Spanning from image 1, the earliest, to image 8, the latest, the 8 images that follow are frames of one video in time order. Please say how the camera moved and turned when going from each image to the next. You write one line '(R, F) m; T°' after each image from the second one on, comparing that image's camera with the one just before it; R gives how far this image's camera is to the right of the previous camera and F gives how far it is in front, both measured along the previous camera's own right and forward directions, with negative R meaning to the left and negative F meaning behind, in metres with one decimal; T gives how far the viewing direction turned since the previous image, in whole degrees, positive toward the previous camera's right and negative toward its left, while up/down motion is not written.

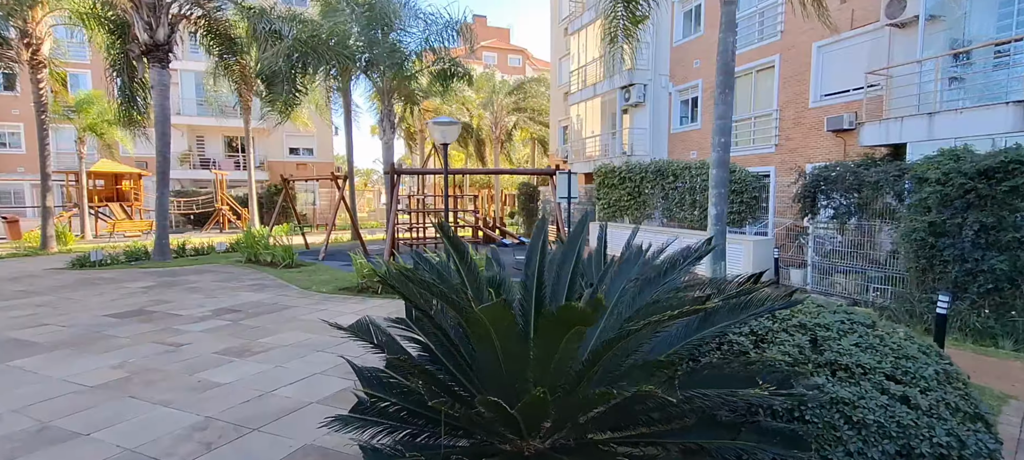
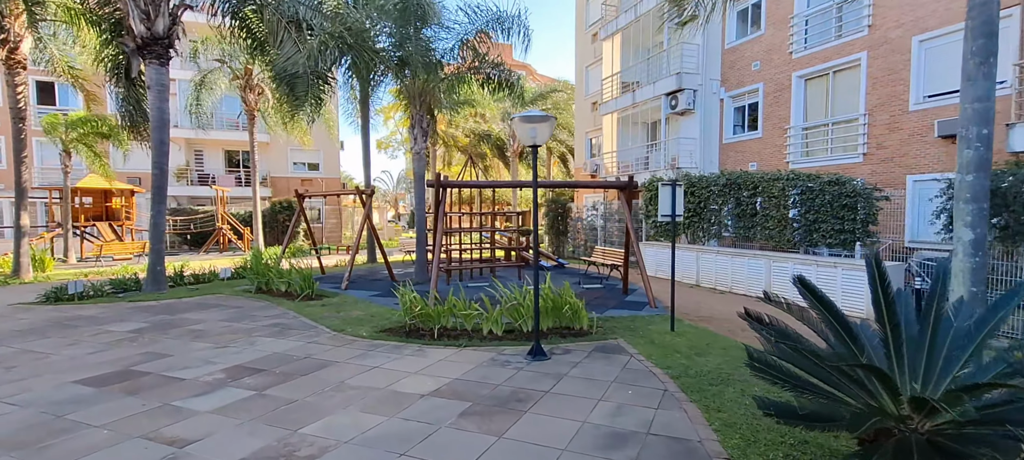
(-0.9, +1.4) m; +1°
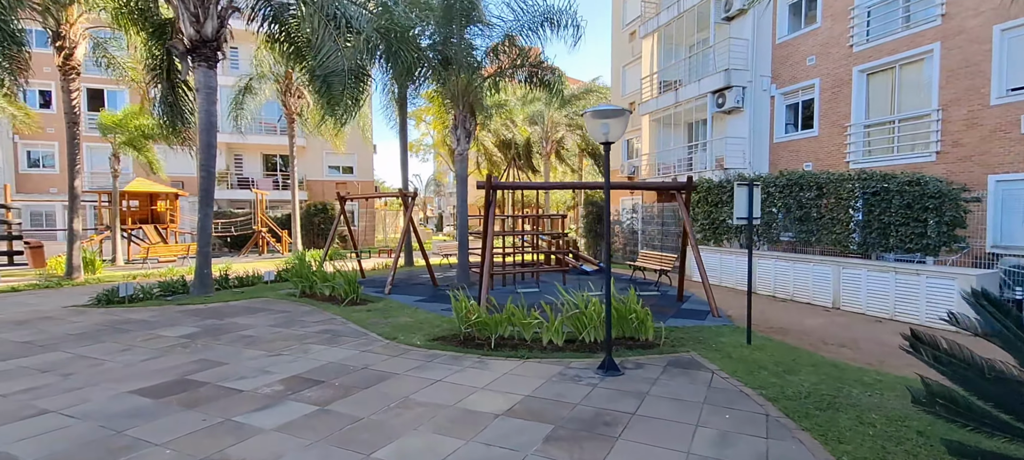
(-0.3, +0.3) m; -3°
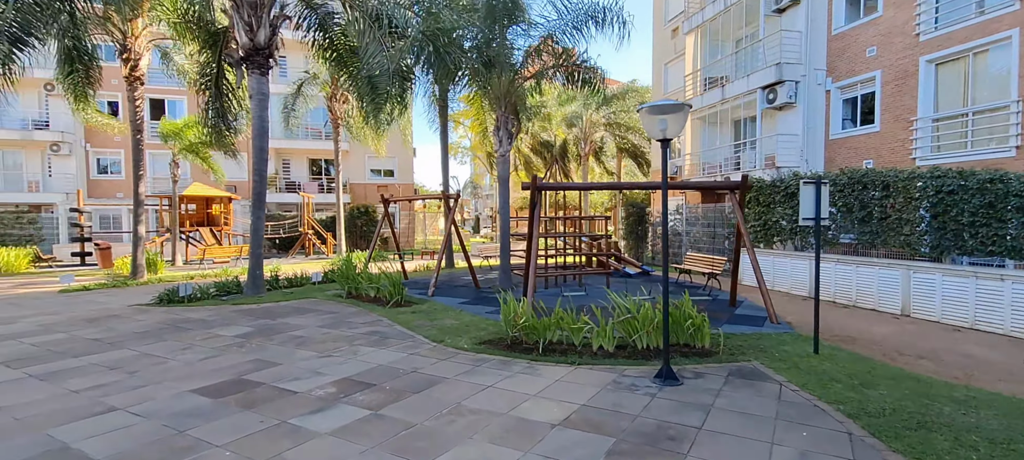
(-0.1, +0.1) m; -4°
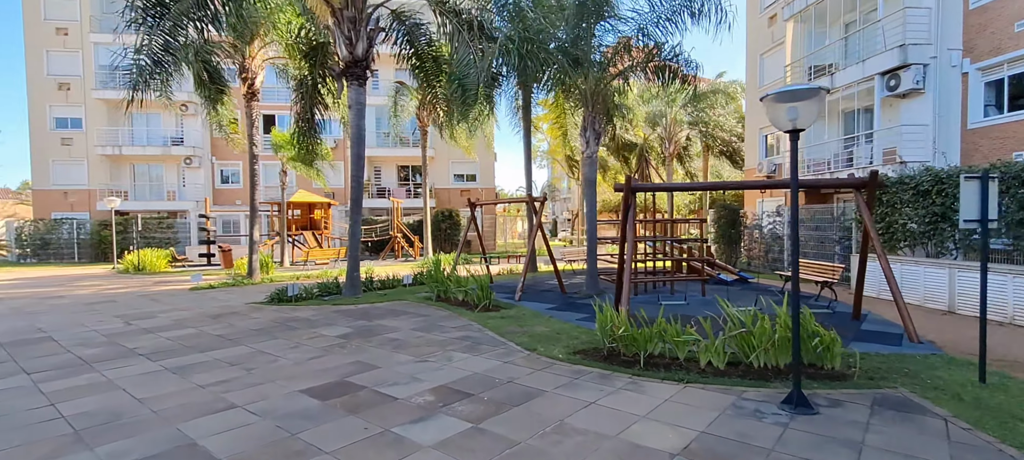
(-0.2, +0.2) m; -8°
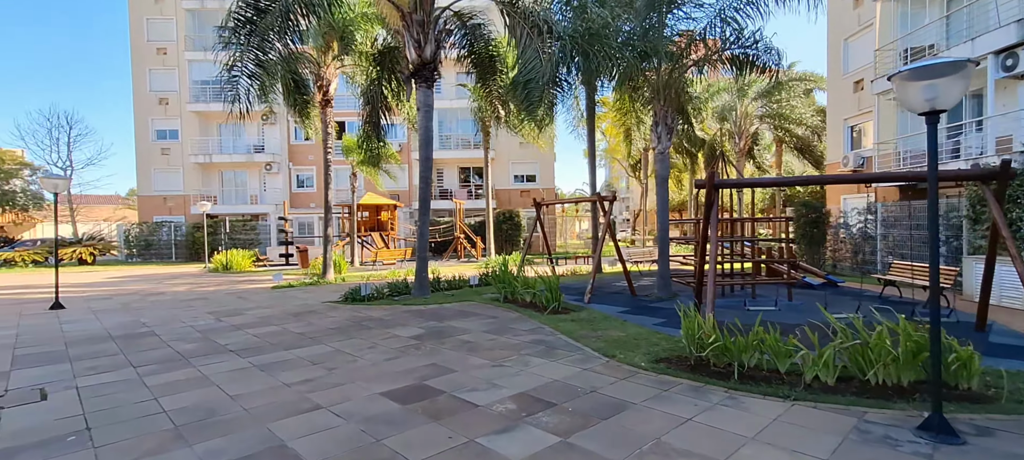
(-0.2, +0.2) m; -6°
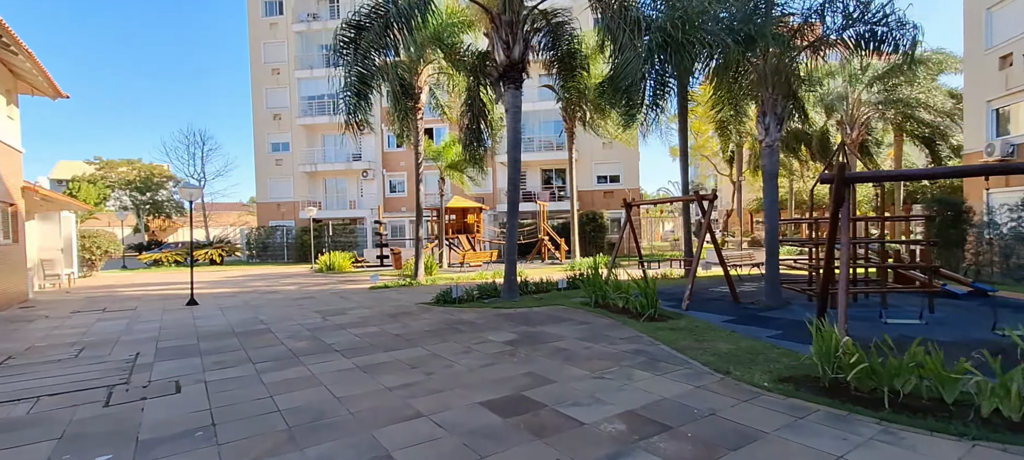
(-0.2, +0.4) m; -9°
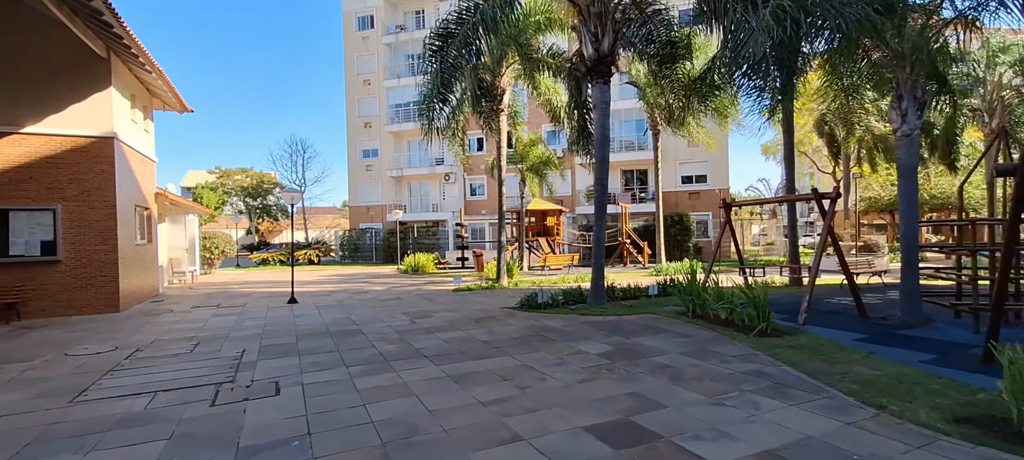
(-0.3, +0.7) m; -8°
